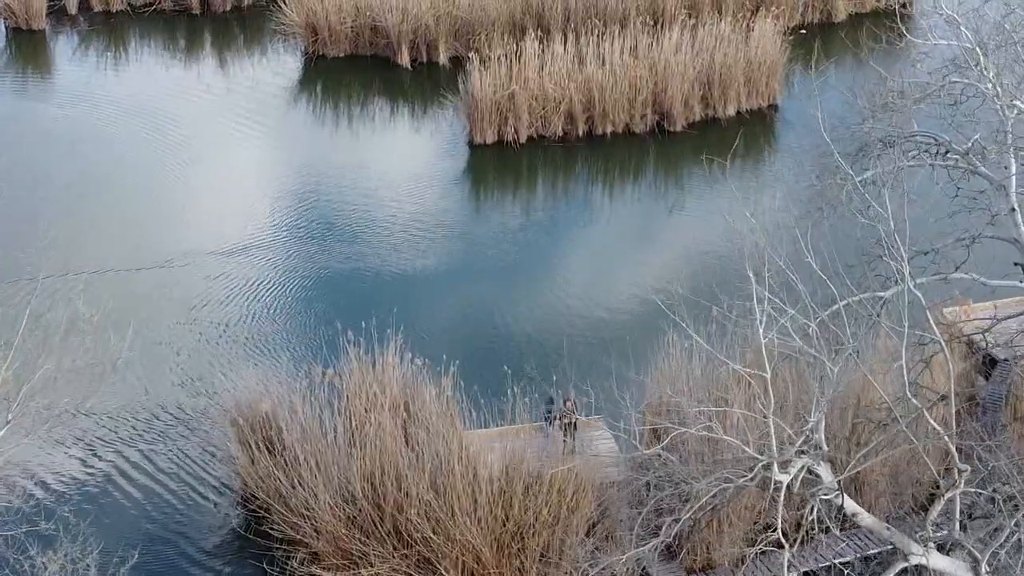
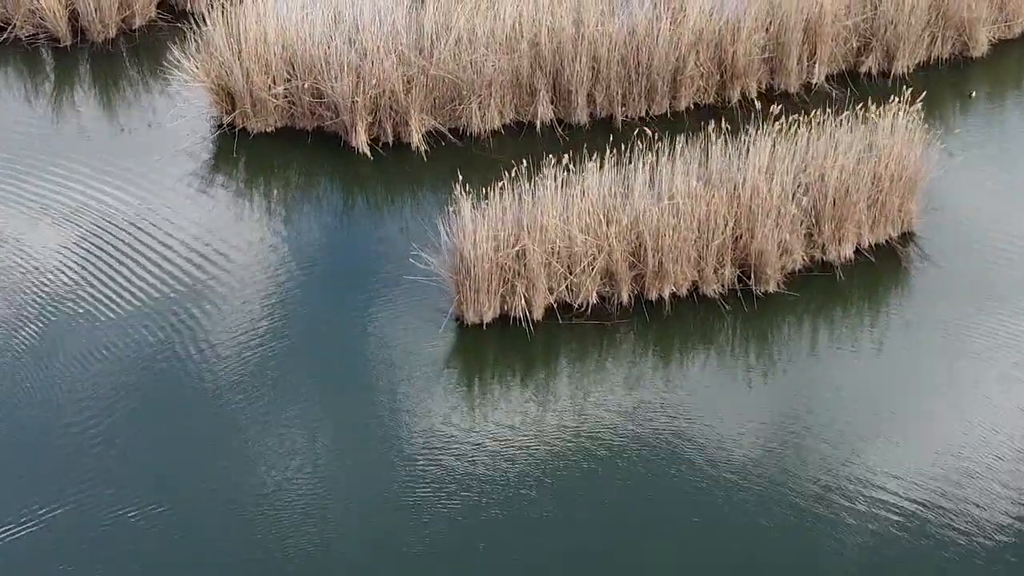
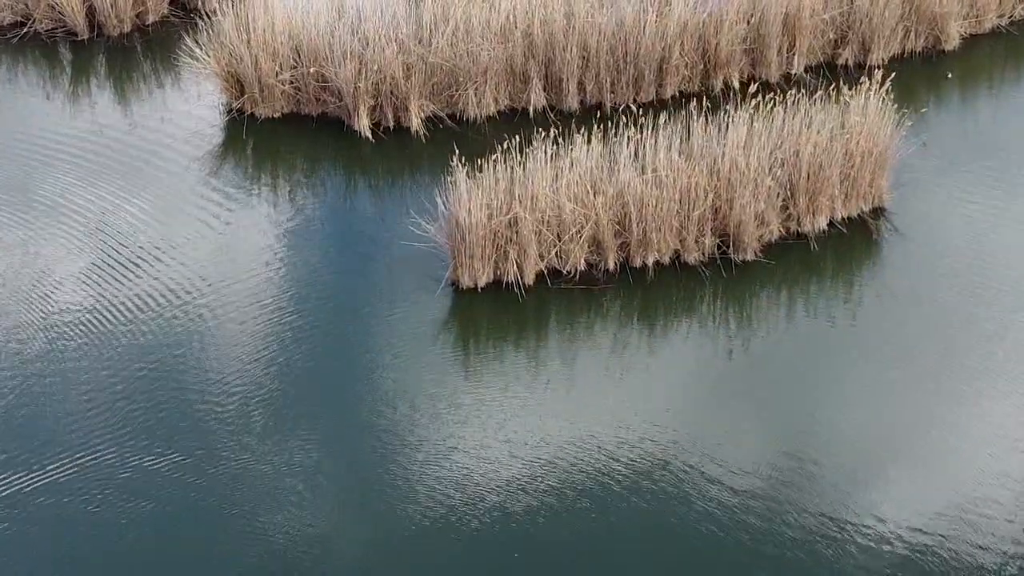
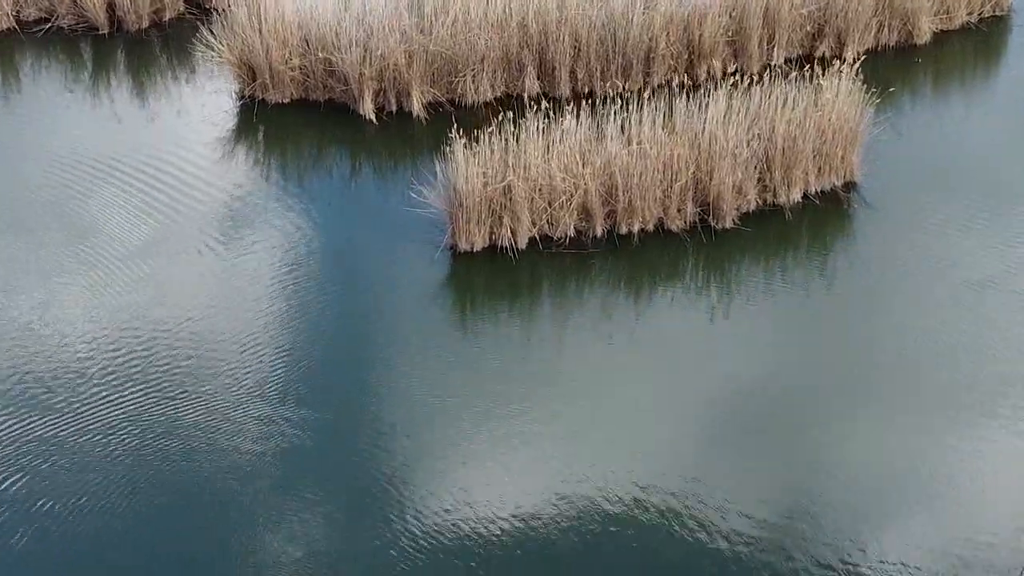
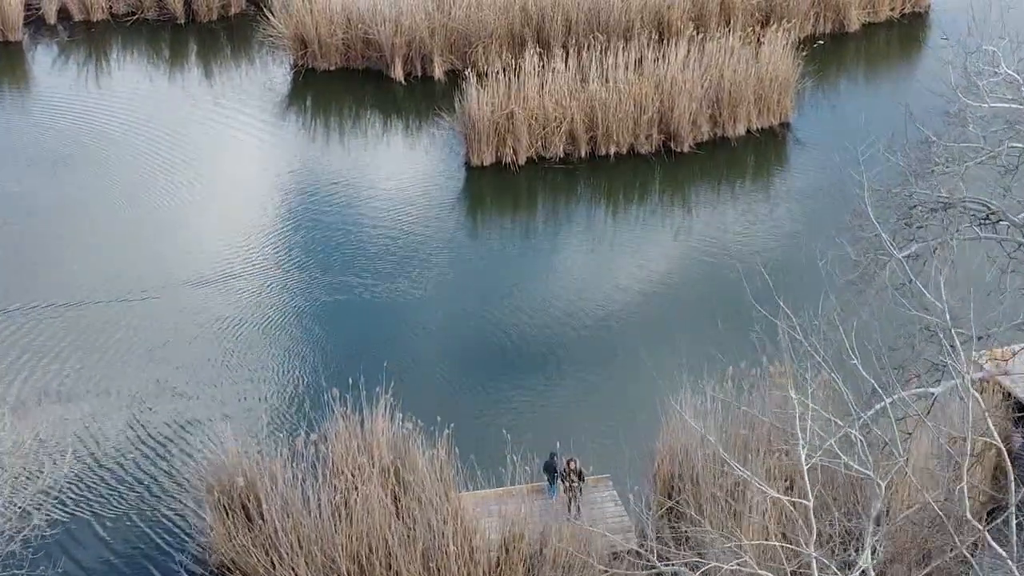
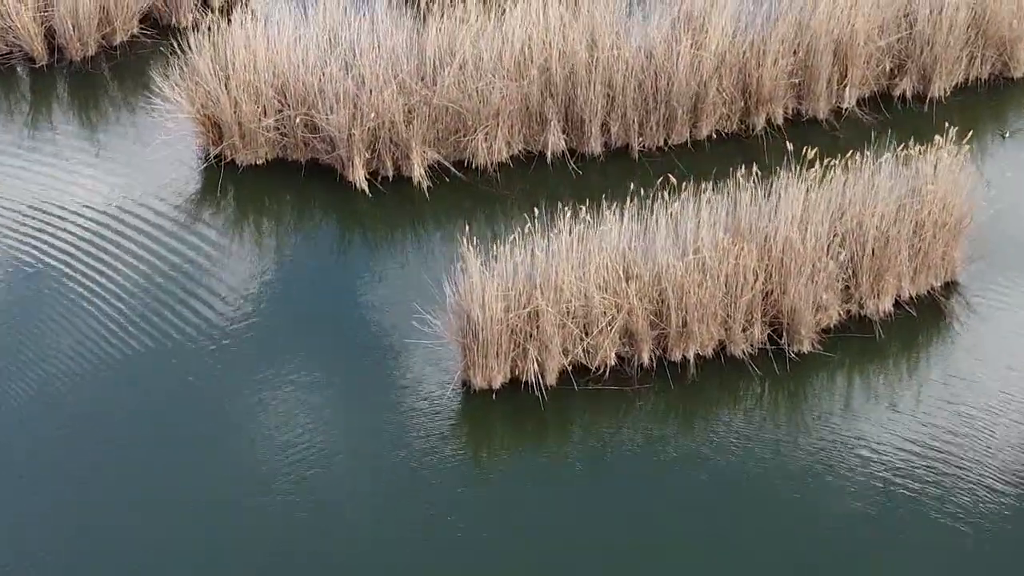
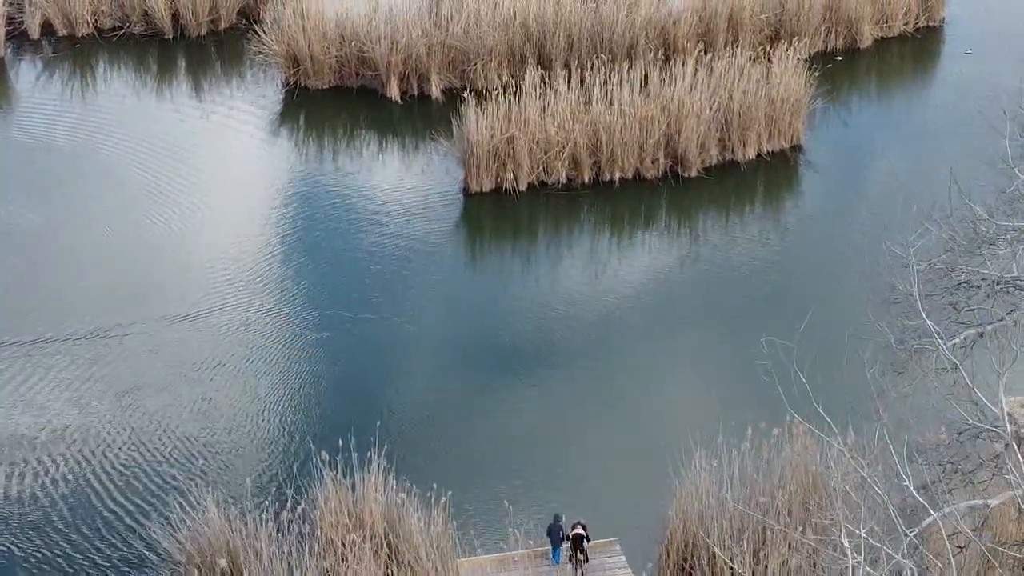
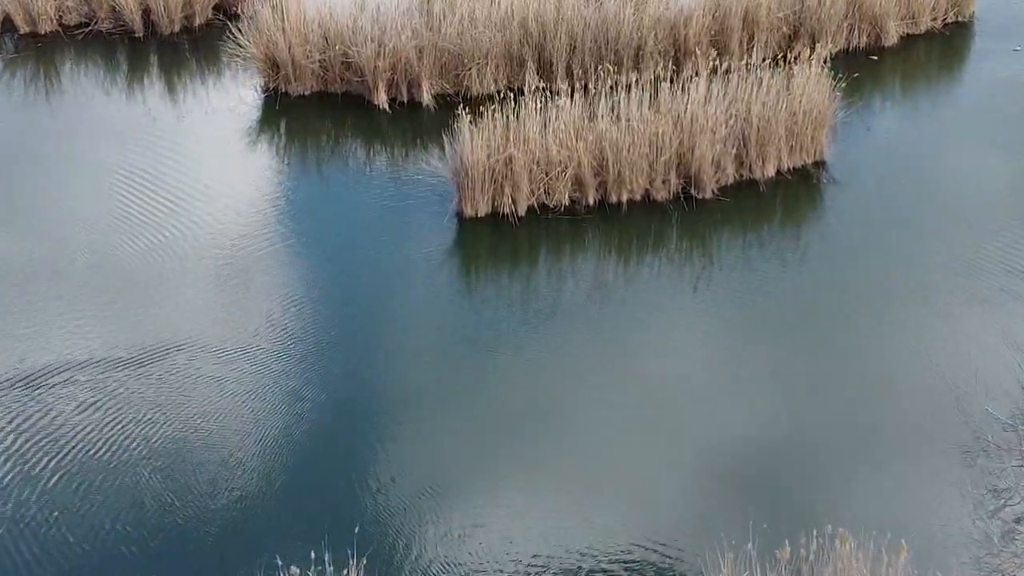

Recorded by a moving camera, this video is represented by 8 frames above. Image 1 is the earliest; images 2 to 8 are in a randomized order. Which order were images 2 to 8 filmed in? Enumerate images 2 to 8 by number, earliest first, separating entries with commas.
5, 7, 8, 4, 3, 2, 6
